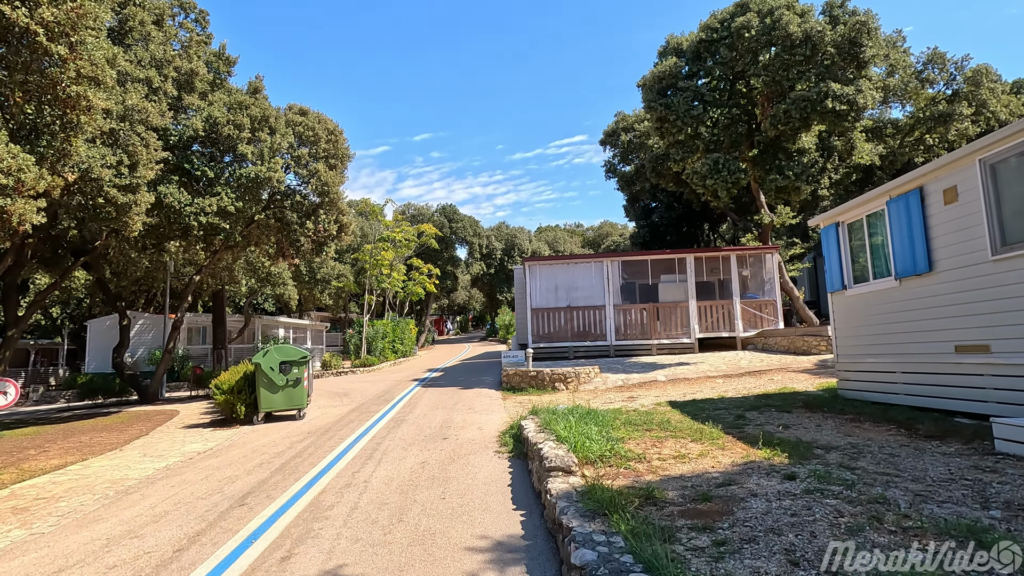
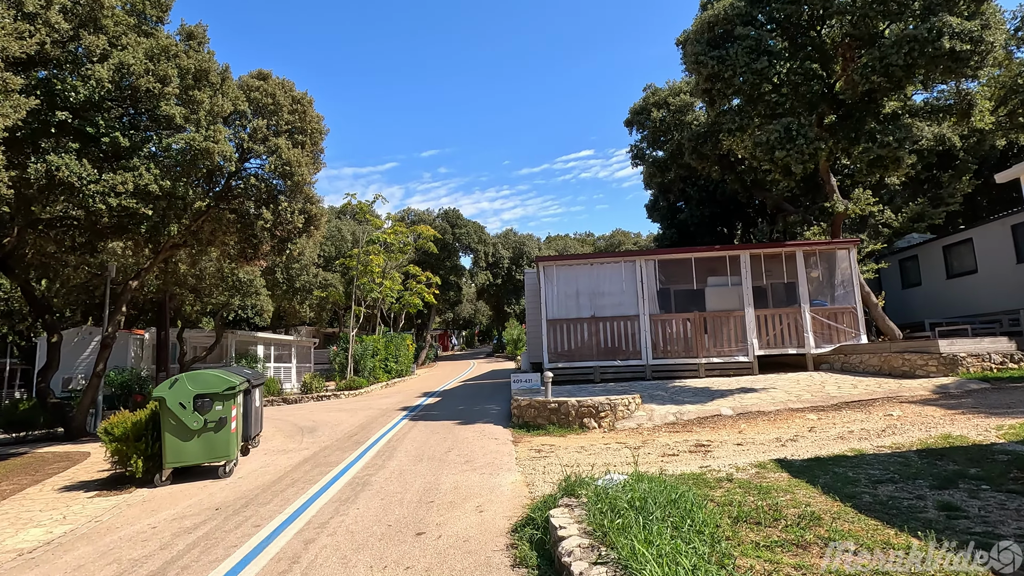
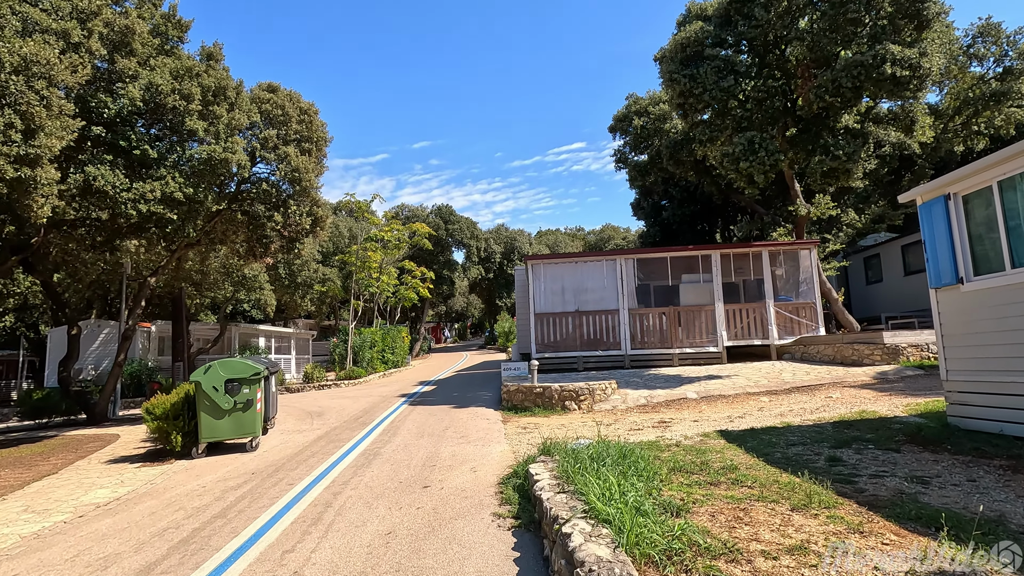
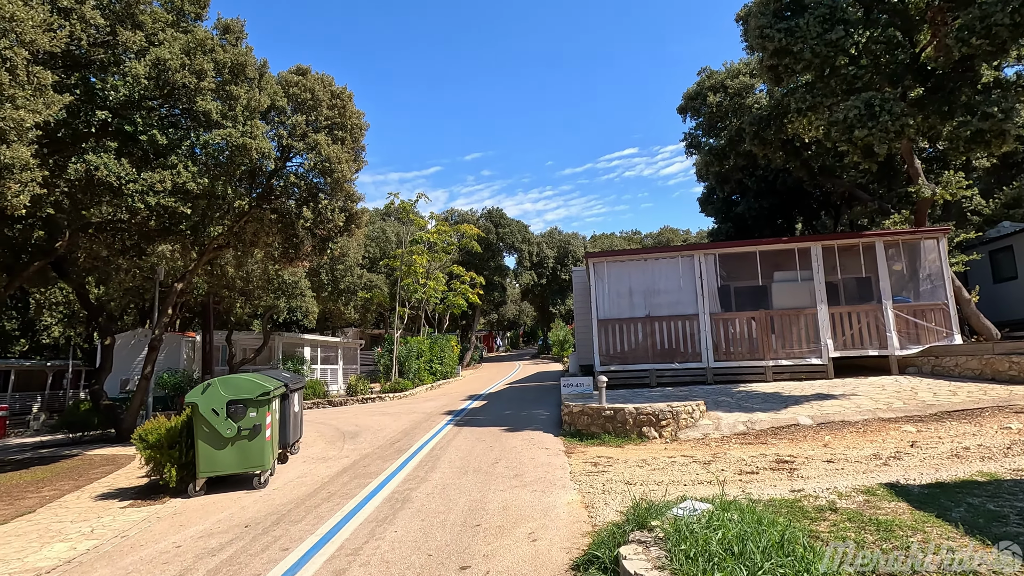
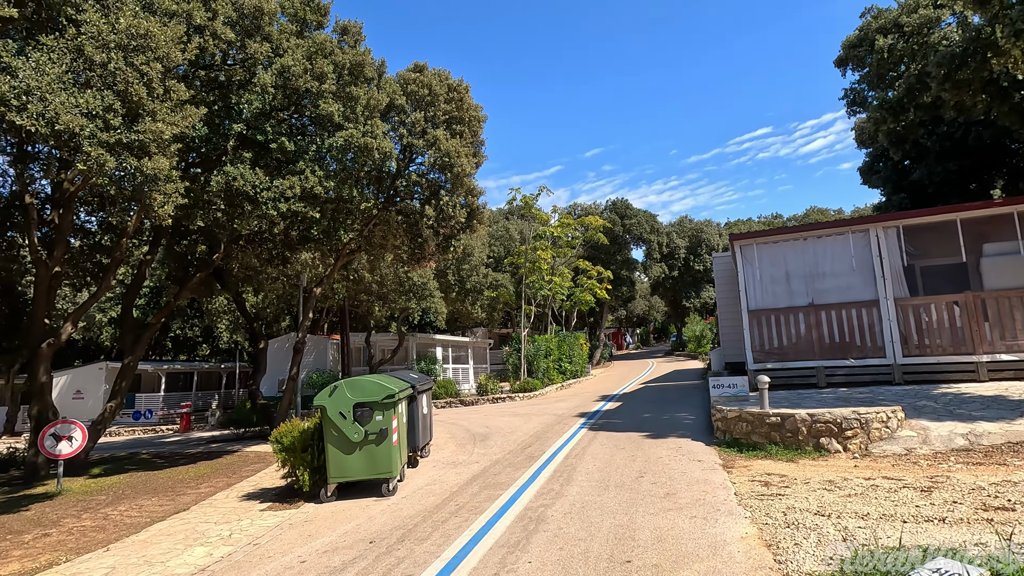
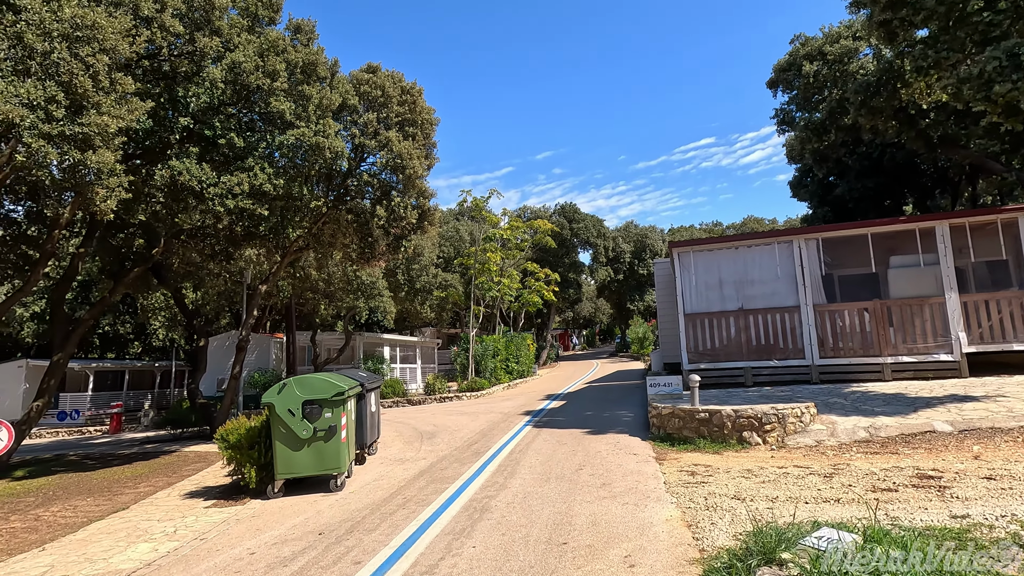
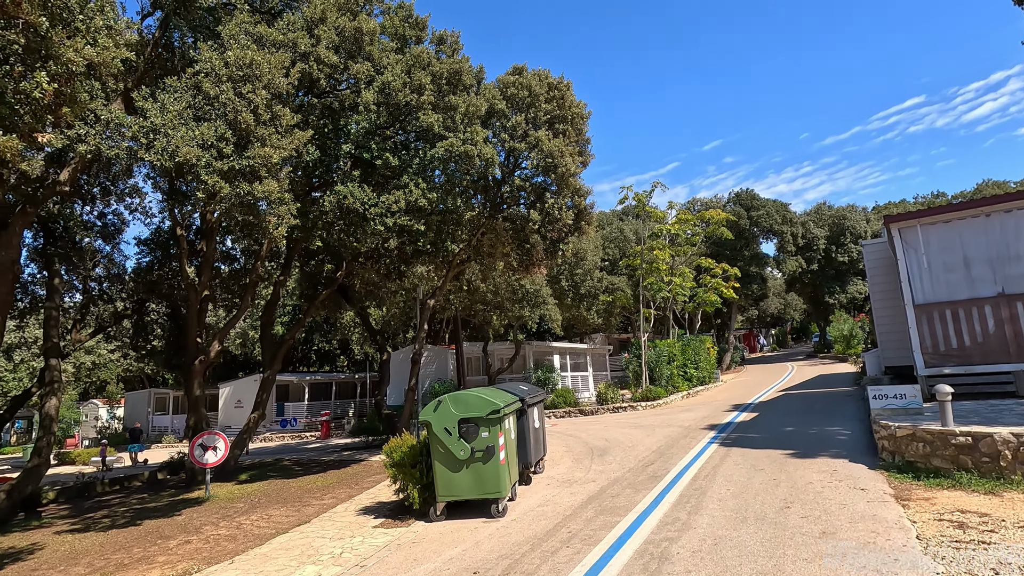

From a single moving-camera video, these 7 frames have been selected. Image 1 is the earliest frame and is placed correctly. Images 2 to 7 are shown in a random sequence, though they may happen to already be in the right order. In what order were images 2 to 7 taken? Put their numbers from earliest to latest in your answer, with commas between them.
3, 2, 4, 6, 5, 7
